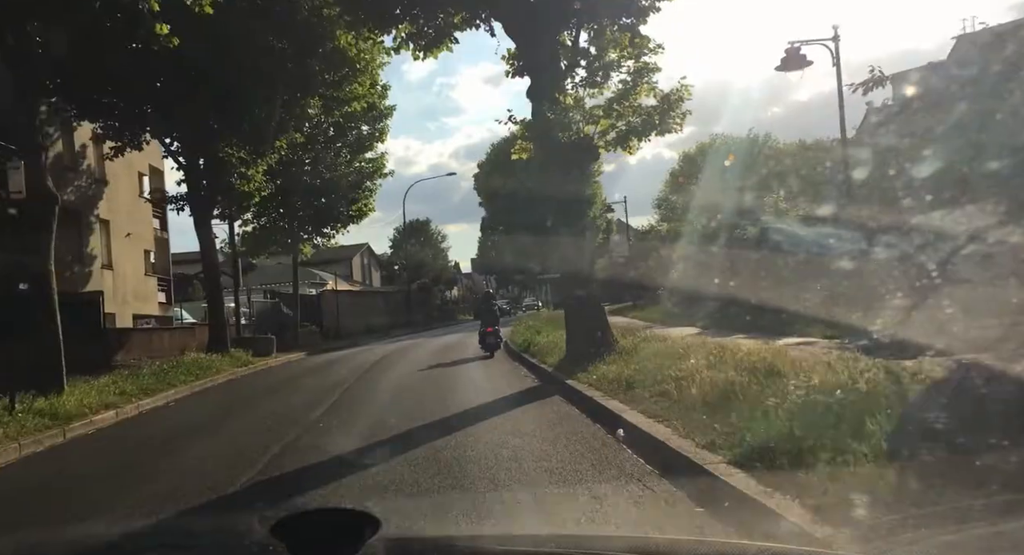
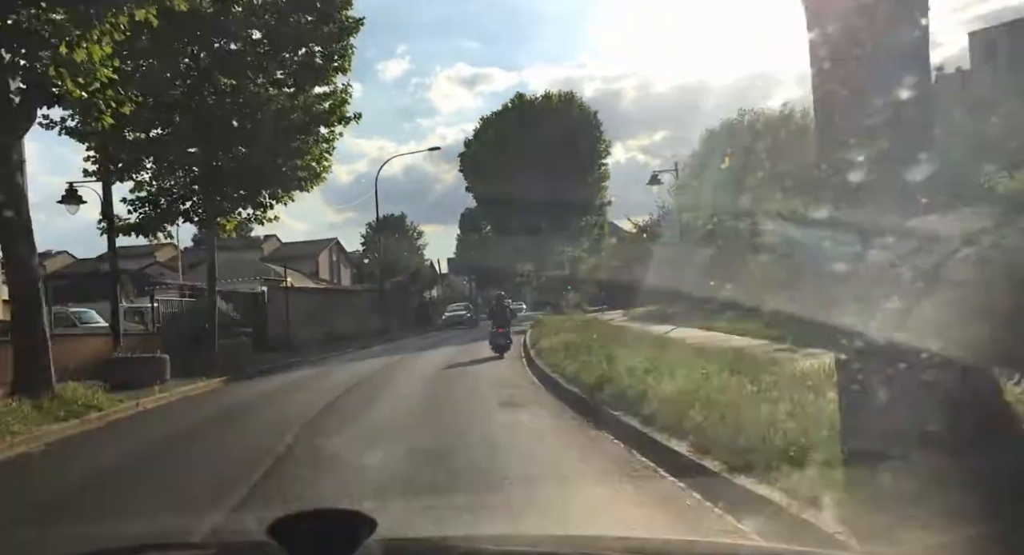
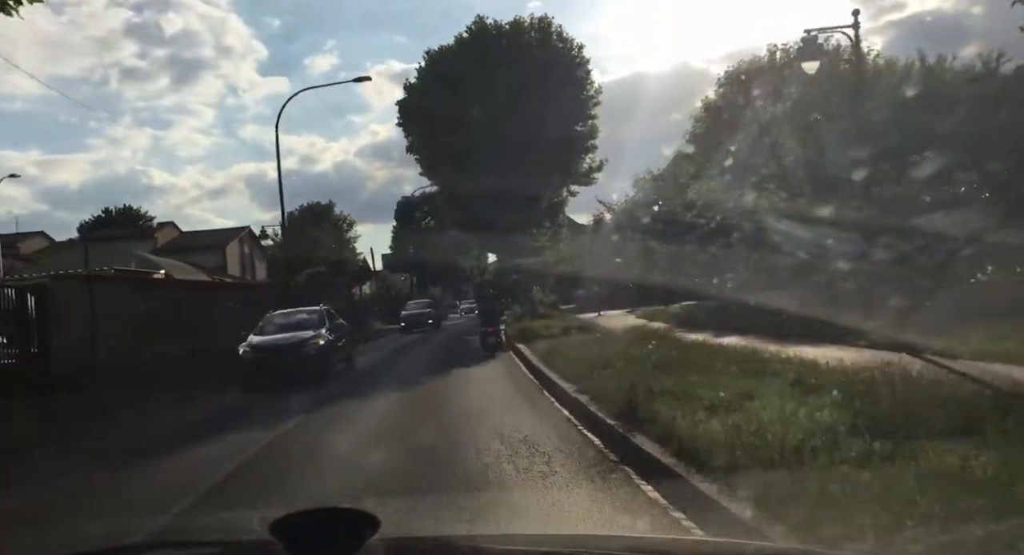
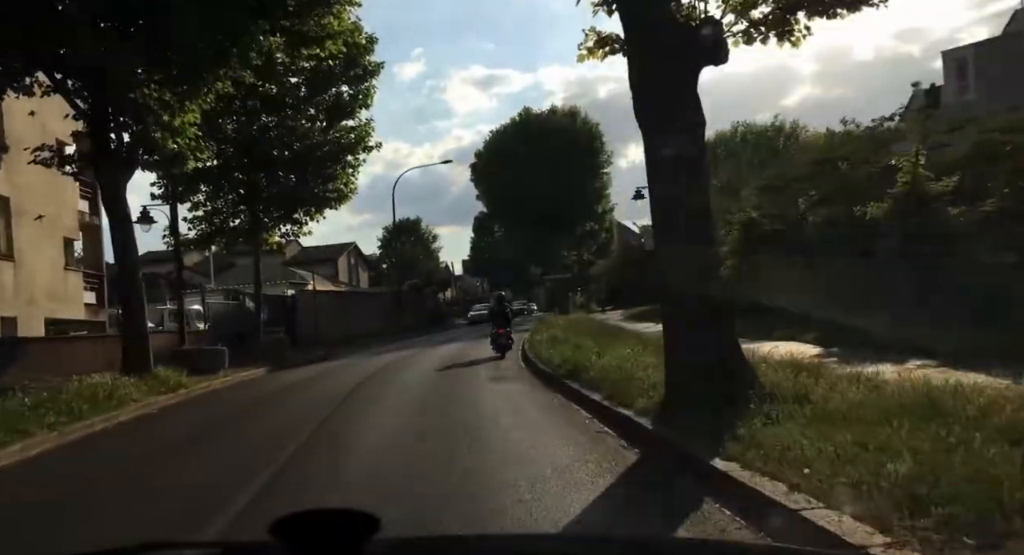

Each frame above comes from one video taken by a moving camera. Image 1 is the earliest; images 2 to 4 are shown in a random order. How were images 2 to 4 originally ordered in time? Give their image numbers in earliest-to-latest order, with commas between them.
4, 2, 3
